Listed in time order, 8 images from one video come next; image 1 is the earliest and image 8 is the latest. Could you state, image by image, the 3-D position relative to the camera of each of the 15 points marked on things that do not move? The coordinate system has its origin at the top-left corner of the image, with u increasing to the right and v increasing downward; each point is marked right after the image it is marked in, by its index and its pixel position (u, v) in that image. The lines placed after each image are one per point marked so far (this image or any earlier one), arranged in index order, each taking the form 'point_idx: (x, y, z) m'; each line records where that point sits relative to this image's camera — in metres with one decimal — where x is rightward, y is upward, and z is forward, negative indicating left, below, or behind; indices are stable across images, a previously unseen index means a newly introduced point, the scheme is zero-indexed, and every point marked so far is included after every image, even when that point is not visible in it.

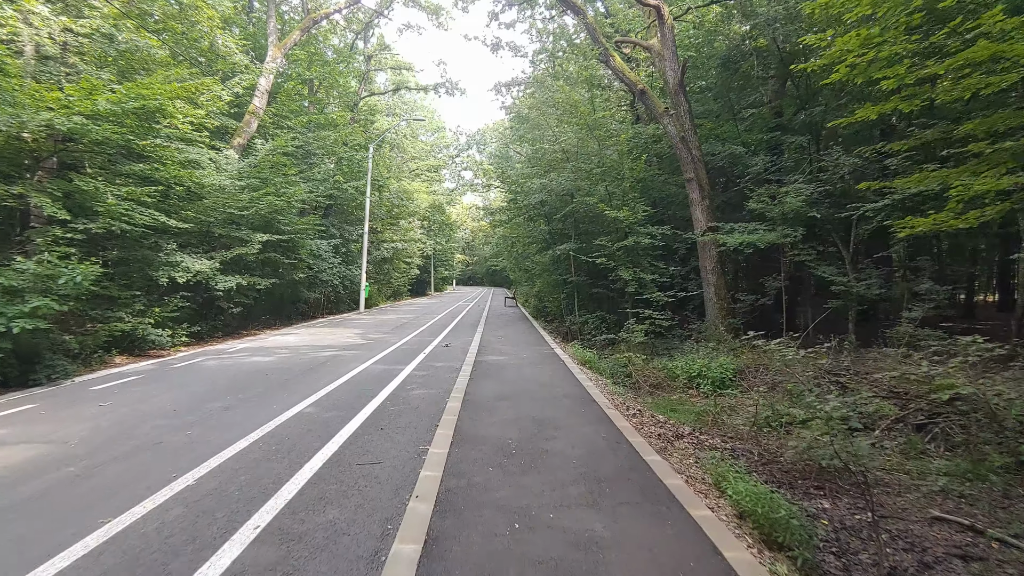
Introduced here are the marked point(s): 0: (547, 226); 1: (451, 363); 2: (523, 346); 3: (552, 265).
0: (+1.0, +1.7, +15.1) m
1: (-1.0, -1.2, +8.6) m
2: (+0.2, -1.1, +10.4) m
3: (+1.1, +0.6, +15.2) m
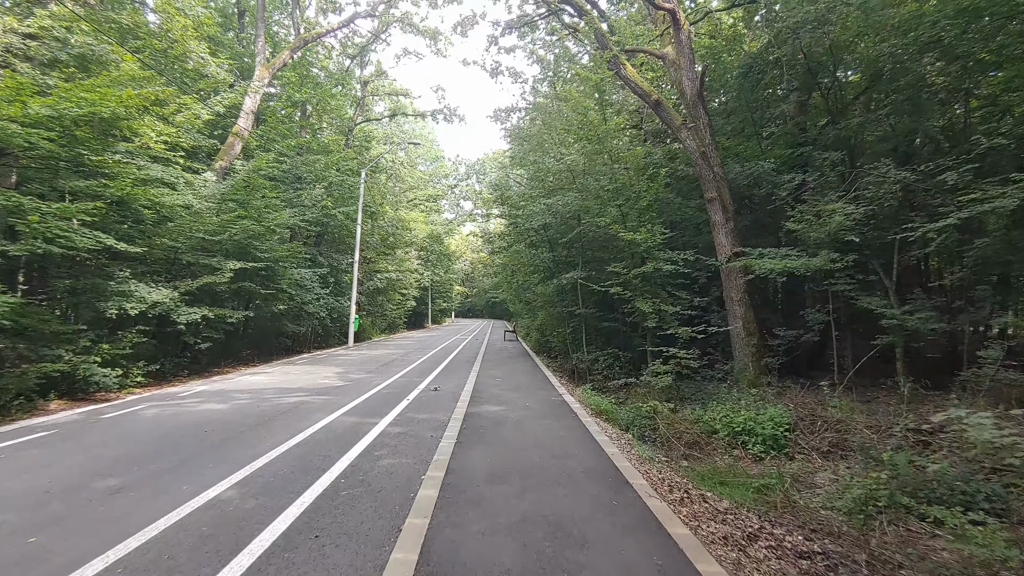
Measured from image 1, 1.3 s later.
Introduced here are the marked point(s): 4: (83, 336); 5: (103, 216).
0: (+1.0, +0.9, +13.6) m
1: (-1.0, -1.6, +7.0) m
2: (+0.2, -1.7, +8.8) m
3: (+1.1, -0.2, +13.7) m
4: (-8.1, -0.9, +10.3) m
5: (-8.4, +1.5, +11.3) m
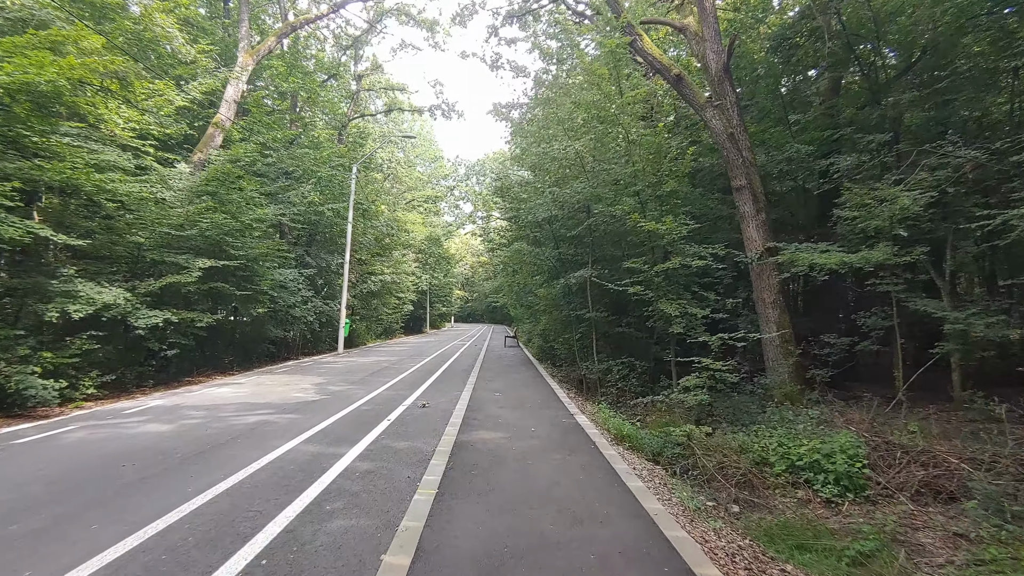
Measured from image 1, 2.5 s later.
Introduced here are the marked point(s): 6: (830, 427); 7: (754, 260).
0: (+1.0, +0.9, +12.2) m
1: (-0.9, -1.6, +5.6) m
2: (+0.2, -1.6, +7.3) m
3: (+1.2, -0.2, +12.3) m
4: (-8.1, -0.9, +8.9) m
5: (-8.4, +1.5, +9.9) m
6: (+3.7, -1.6, +6.3) m
7: (+4.3, +0.5, +9.6) m
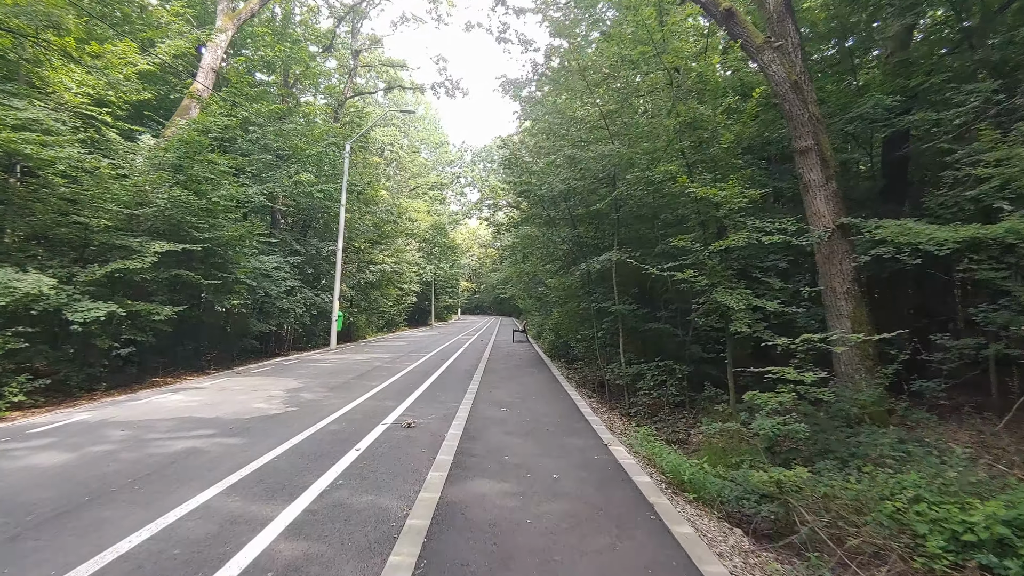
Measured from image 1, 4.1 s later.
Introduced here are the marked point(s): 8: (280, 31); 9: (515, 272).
0: (+1.2, +1.1, +10.4) m
1: (-0.8, -1.5, +3.7) m
2: (+0.3, -1.5, +5.5) m
3: (+1.3, 0.0, +10.4) m
4: (-7.9, -0.7, +7.2) m
5: (-8.3, +1.7, +8.1) m
6: (+3.8, -1.5, +4.4) m
7: (+4.4, +0.7, +7.6) m
8: (-8.5, +9.4, +20.0) m
9: (+0.1, +0.6, +19.2) m
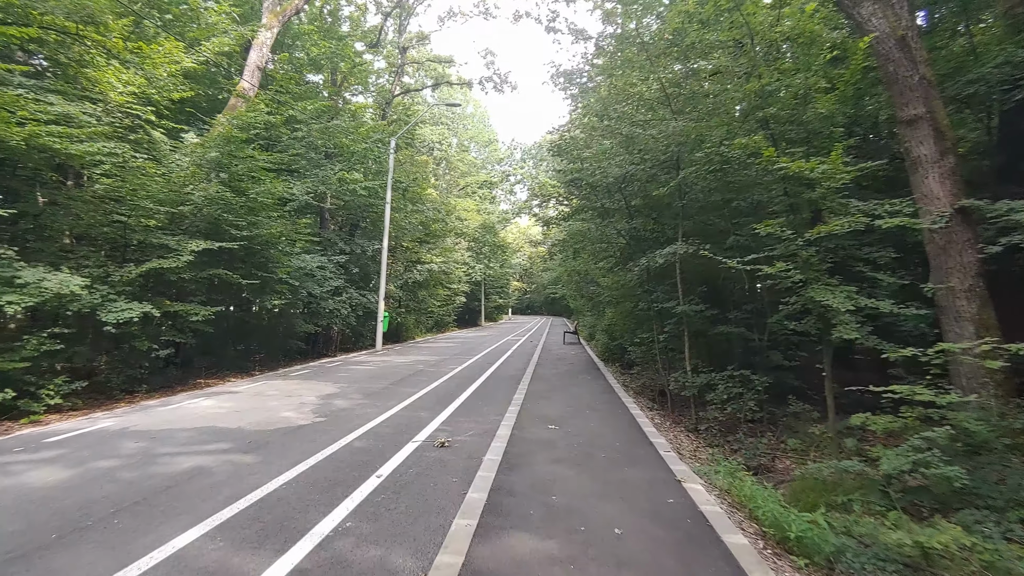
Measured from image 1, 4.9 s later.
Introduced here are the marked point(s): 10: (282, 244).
0: (+2.1, +1.1, +9.3) m
1: (-0.6, -1.4, +2.9) m
2: (+0.7, -1.4, +4.5) m
3: (+2.2, 0.0, +9.3) m
4: (-7.3, -0.7, +7.0) m
5: (-7.6, +1.7, +8.0) m
6: (+4.1, -1.4, +3.1) m
7: (+5.0, +0.7, +6.3) m
8: (-6.7, +9.4, +19.8) m
9: (+1.8, +0.6, +18.2) m
10: (-5.6, +1.1, +13.4) m
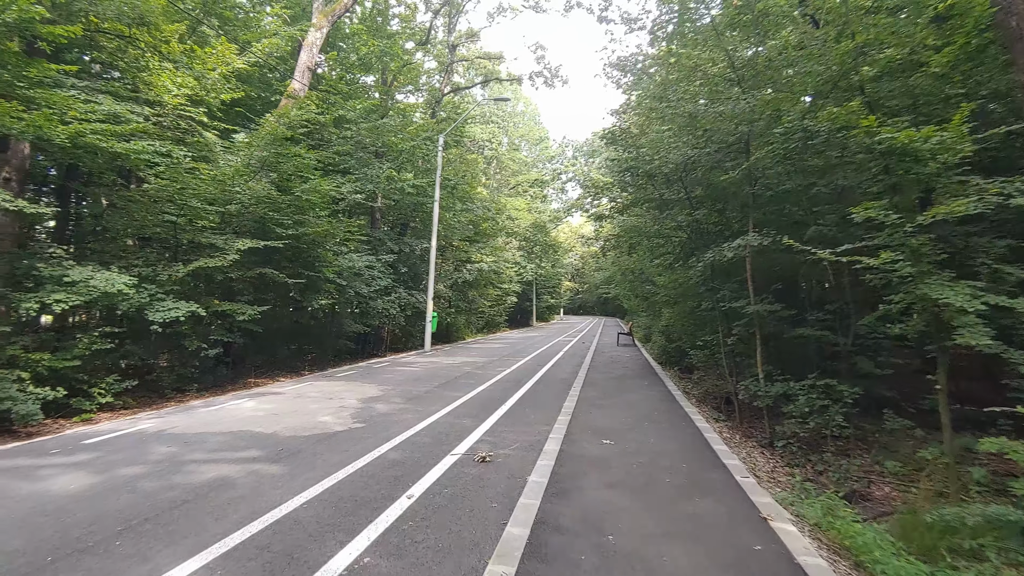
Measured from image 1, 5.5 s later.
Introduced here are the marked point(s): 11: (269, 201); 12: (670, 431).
0: (+2.9, +1.1, +8.5) m
1: (-0.4, -1.4, +2.3) m
2: (+1.1, -1.4, +3.8) m
3: (+3.0, +0.1, +8.5) m
4: (-6.7, -0.7, +7.1) m
5: (-6.9, +1.7, +8.1) m
6: (+4.3, -1.4, +2.1) m
7: (+5.5, +0.8, +5.2) m
8: (-4.9, +9.4, +19.8) m
9: (+3.4, +0.6, +17.3) m
10: (-4.4, +1.1, +13.2) m
11: (-5.1, +1.8, +11.6) m
12: (+1.7, -1.5, +5.8) m
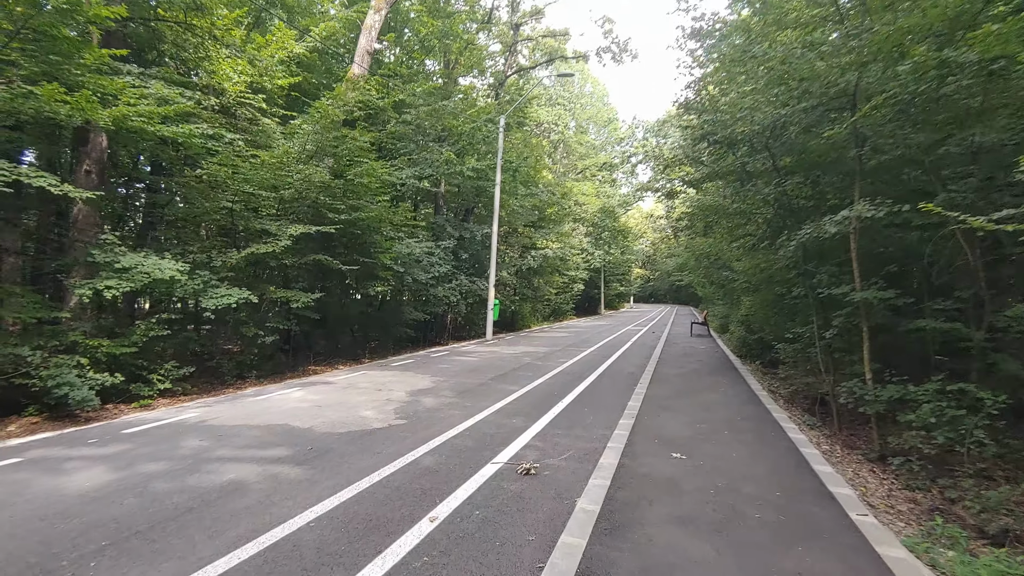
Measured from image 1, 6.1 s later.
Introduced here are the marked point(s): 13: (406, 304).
0: (+3.6, +1.4, +7.3) m
1: (-0.3, -1.3, +1.7) m
2: (+1.3, -1.3, +3.0) m
3: (+3.8, +0.3, +7.3) m
4: (-6.0, -0.5, +7.1) m
5: (-6.0, +1.9, +8.1) m
6: (+4.3, -1.3, +0.9) m
7: (+5.8, +0.9, +3.7) m
8: (-2.7, +9.8, +19.3) m
9: (+5.3, +1.0, +16.0) m
10: (-3.0, +1.4, +12.9) m
11: (-3.8, +2.1, +11.4) m
12: (+2.1, -1.4, +4.8) m
13: (-3.0, -0.4, +15.2) m
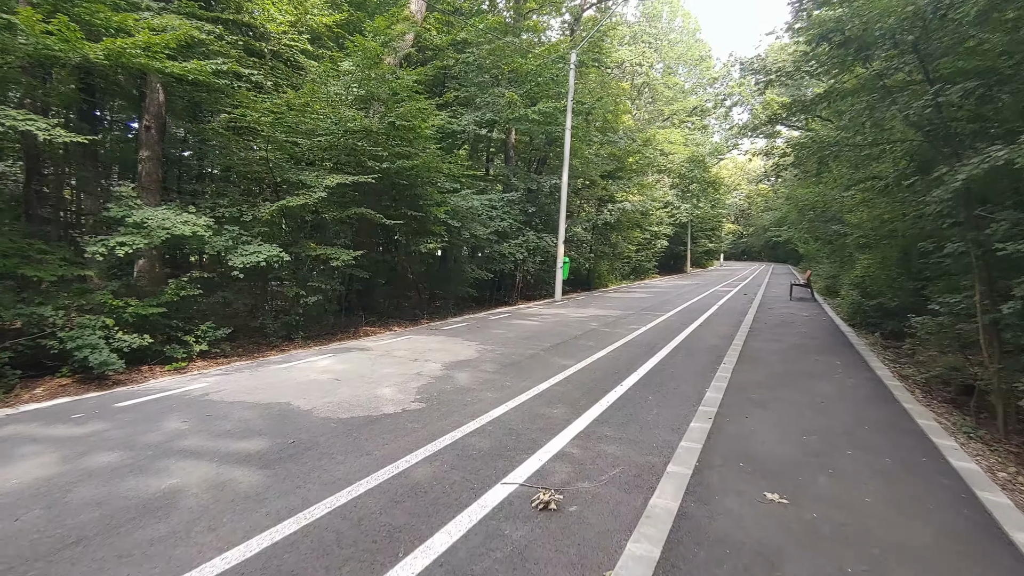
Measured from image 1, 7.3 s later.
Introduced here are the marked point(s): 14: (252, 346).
0: (+4.1, +1.8, +5.2) m
1: (-0.6, -1.3, +0.5) m
2: (+1.2, -1.2, +1.6) m
3: (+4.3, +0.7, +5.3) m
4: (-5.4, 0.0, +6.7) m
5: (-5.3, +2.5, +7.5) m
6: (+3.8, -1.4, -0.9) m
7: (+5.8, +1.1, +1.4) m
8: (-0.3, +11.3, +17.3) m
9: (+7.1, +2.1, +13.6) m
10: (-1.5, +2.3, +11.8) m
11: (-2.7, +2.9, +10.3) m
12: (+2.3, -1.1, +3.2) m
13: (-1.2, +0.7, +14.2) m
14: (-4.3, -1.0, +9.0) m
